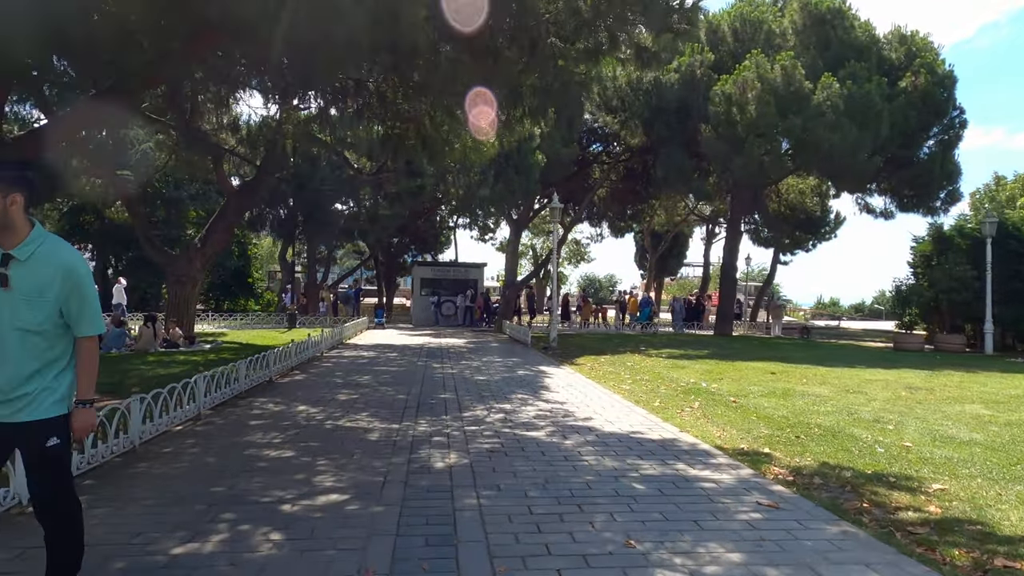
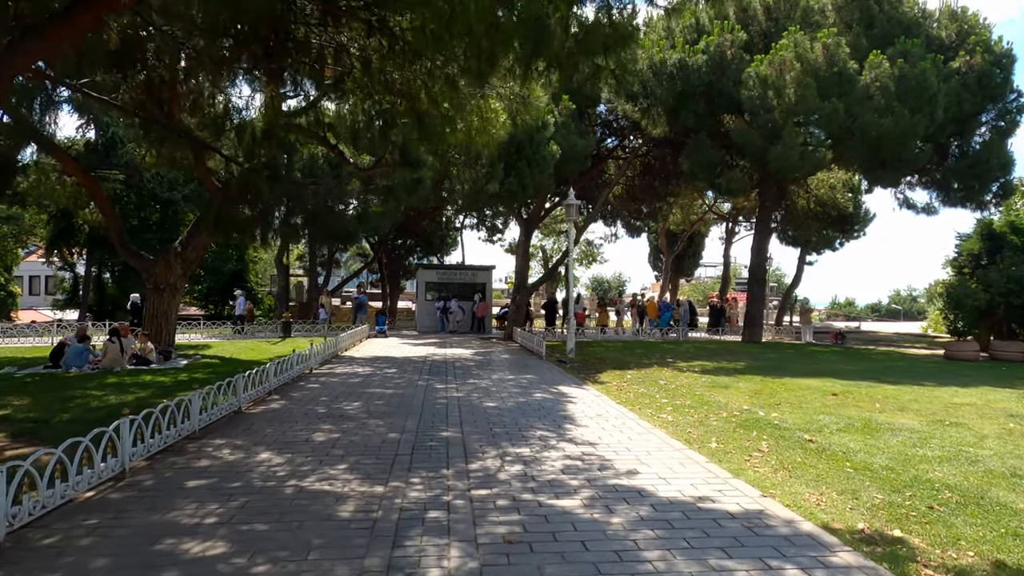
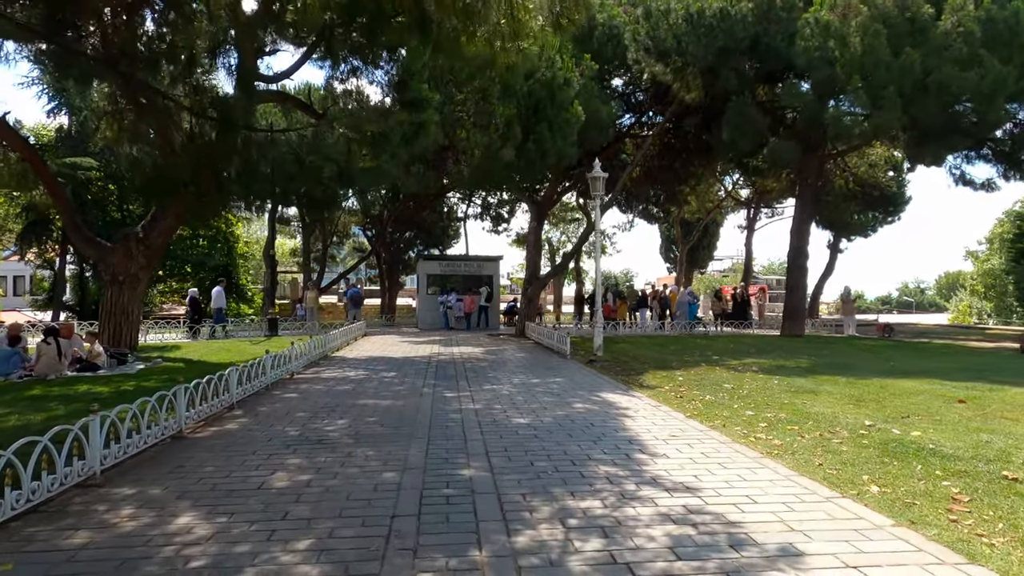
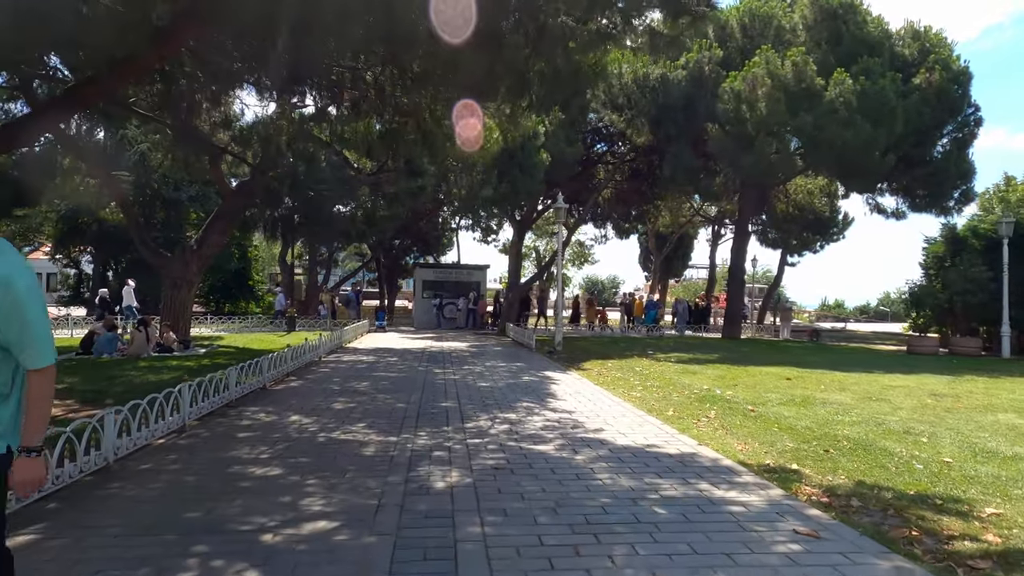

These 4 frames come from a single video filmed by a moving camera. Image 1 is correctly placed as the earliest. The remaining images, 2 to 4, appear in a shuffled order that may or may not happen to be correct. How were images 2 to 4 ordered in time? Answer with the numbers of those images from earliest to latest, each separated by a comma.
4, 2, 3
